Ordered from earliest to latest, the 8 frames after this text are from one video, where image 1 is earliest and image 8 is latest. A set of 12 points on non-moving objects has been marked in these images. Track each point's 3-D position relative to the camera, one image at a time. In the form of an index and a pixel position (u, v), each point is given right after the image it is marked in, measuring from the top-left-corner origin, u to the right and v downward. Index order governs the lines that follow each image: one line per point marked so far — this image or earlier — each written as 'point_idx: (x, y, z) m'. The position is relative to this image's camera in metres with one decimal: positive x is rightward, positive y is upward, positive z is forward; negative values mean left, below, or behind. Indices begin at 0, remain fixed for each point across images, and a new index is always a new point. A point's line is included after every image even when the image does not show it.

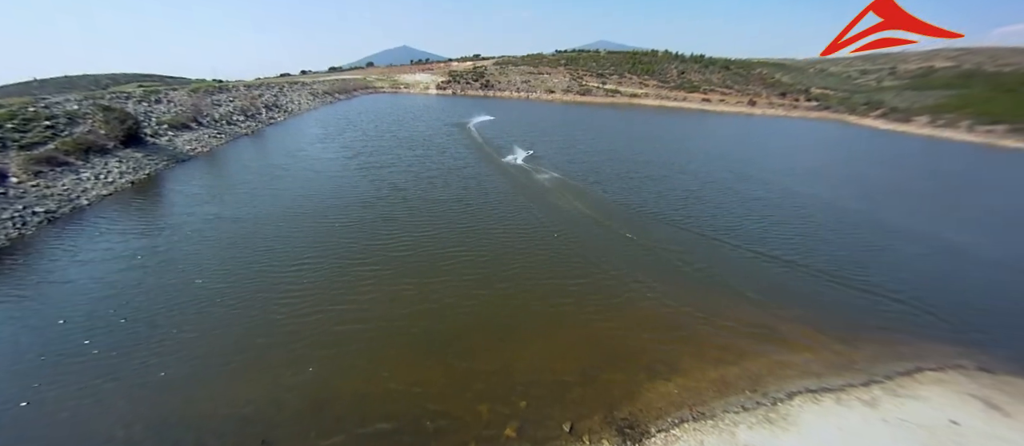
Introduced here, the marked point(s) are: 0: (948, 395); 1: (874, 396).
0: (+11.7, -4.6, +9.5) m
1: (+9.4, -4.4, +9.2) m
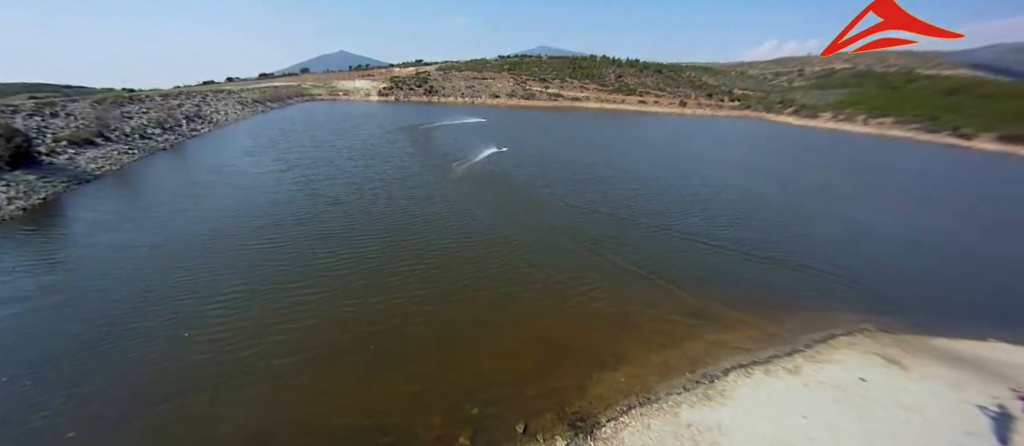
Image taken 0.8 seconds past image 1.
0: (+10.4, -4.0, +10.7) m
1: (+8.1, -4.0, +10.1) m
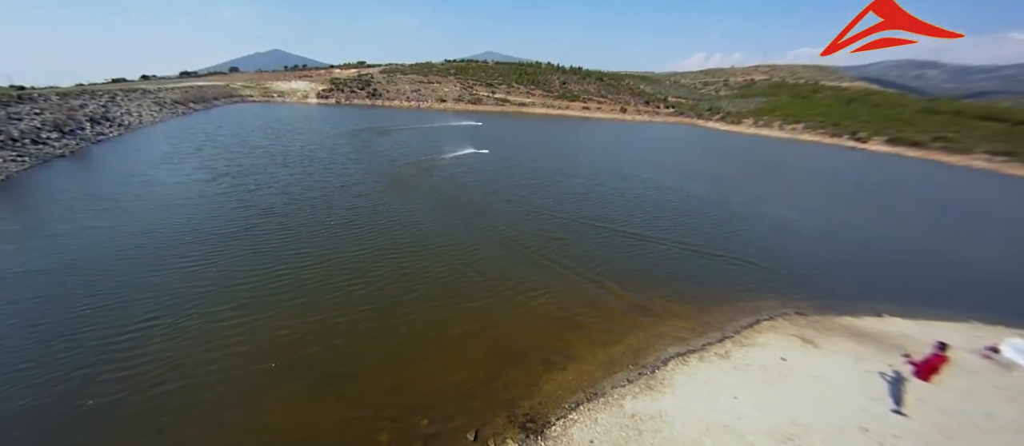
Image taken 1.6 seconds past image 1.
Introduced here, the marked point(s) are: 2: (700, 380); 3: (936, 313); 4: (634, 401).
0: (+8.9, -3.9, +11.9) m
1: (+6.7, -3.9, +11.0) m
2: (+5.1, -4.2, +9.6) m
3: (+17.8, -3.7, +14.8) m
4: (+3.0, -4.3, +8.5) m
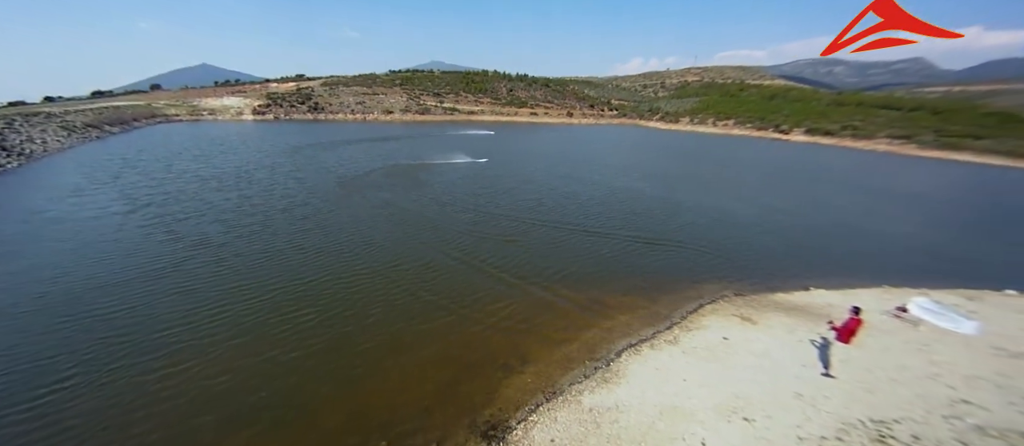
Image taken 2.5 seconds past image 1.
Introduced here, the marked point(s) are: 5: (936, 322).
0: (+7.5, -3.5, +12.8) m
1: (+5.4, -3.7, +11.7) m
2: (+4.0, -4.1, +10.1) m
3: (+16.0, -2.8, +16.6) m
4: (+2.0, -4.3, +8.8) m
5: (+15.8, -3.6, +13.1) m
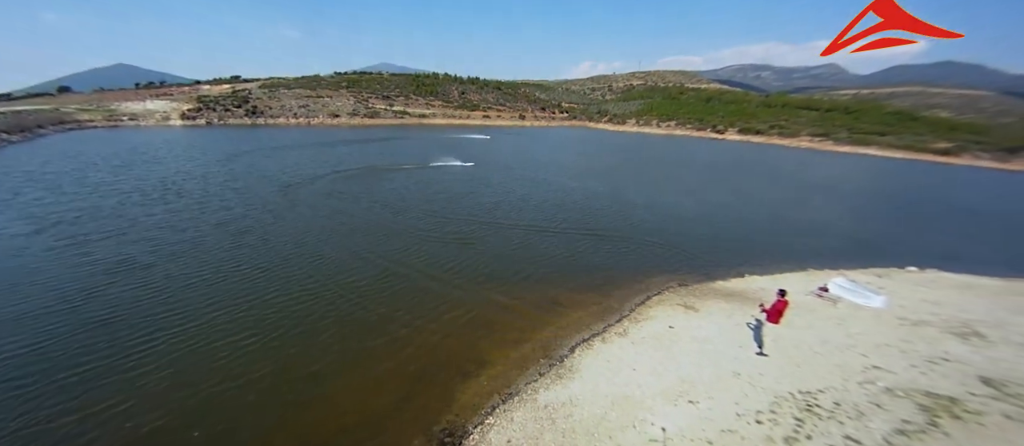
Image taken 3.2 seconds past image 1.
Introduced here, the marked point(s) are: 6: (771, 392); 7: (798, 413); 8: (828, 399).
0: (+5.9, -3.3, +13.5) m
1: (+3.9, -3.6, +12.2) m
2: (+2.7, -4.0, +10.4) m
3: (+13.9, -2.3, +18.2) m
4: (+0.9, -4.3, +9.0) m
5: (+14.1, -3.1, +14.6) m
6: (+7.0, -4.5, +9.4) m
7: (+7.1, -4.7, +8.6) m
8: (+8.3, -4.6, +9.1) m
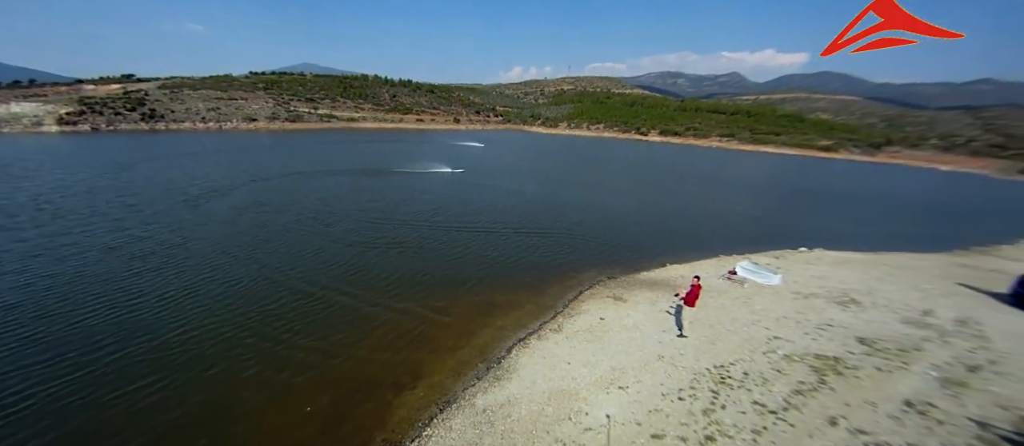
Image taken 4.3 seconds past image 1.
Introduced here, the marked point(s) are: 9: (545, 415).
0: (+3.5, -3.2, +14.3) m
1: (+1.8, -3.6, +12.8) m
2: (+0.9, -4.1, +10.8) m
3: (+10.7, -1.9, +20.1) m
4: (-0.7, -4.4, +9.1) m
5: (+11.5, -2.7, +16.7) m
6: (+5.3, -4.3, +10.4) m
7: (+5.5, -4.5, +9.6) m
8: (+6.6, -4.3, +10.4) m
9: (+0.8, -4.7, +8.6) m
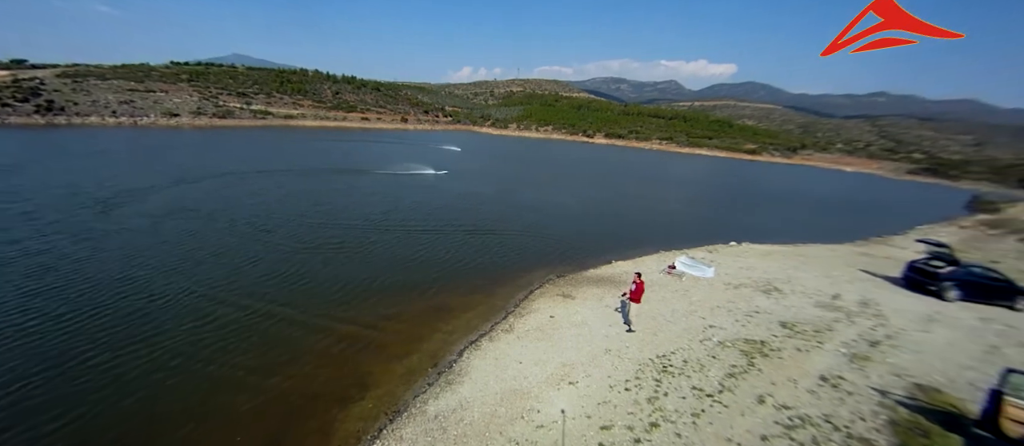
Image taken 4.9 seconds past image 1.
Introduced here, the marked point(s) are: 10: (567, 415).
0: (+1.5, -3.2, +14.6) m
1: (+0.1, -3.6, +12.8) m
2: (-0.6, -4.1, +10.8) m
3: (+8.0, -1.8, +21.2) m
4: (-2.0, -4.5, +8.9) m
5: (+9.1, -2.5, +17.9) m
6: (+3.8, -4.3, +10.9) m
7: (+4.1, -4.4, +10.2) m
8: (+5.2, -4.3, +11.0) m
9: (-0.4, -4.7, +8.5) m
10: (+1.3, -4.7, +8.5) m
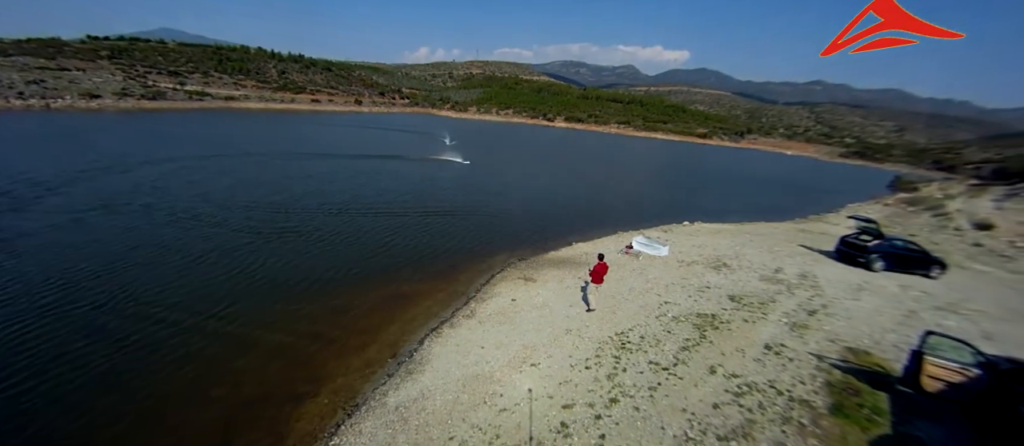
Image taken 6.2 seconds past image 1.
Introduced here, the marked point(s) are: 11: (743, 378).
0: (0.0, -2.6, +14.6) m
1: (-1.3, -3.1, +12.7) m
2: (-1.8, -3.7, +10.6) m
3: (+5.7, -0.7, +21.8) m
4: (-2.9, -4.2, +8.6) m
5: (+7.2, -1.6, +18.6) m
6: (+2.6, -3.7, +11.2) m
7: (+3.0, -3.9, +10.5) m
8: (+4.0, -3.7, +11.4) m
9: (-1.3, -4.3, +8.4) m
10: (+0.3, -4.3, +8.6) m
11: (+6.0, -4.0, +9.2) m
